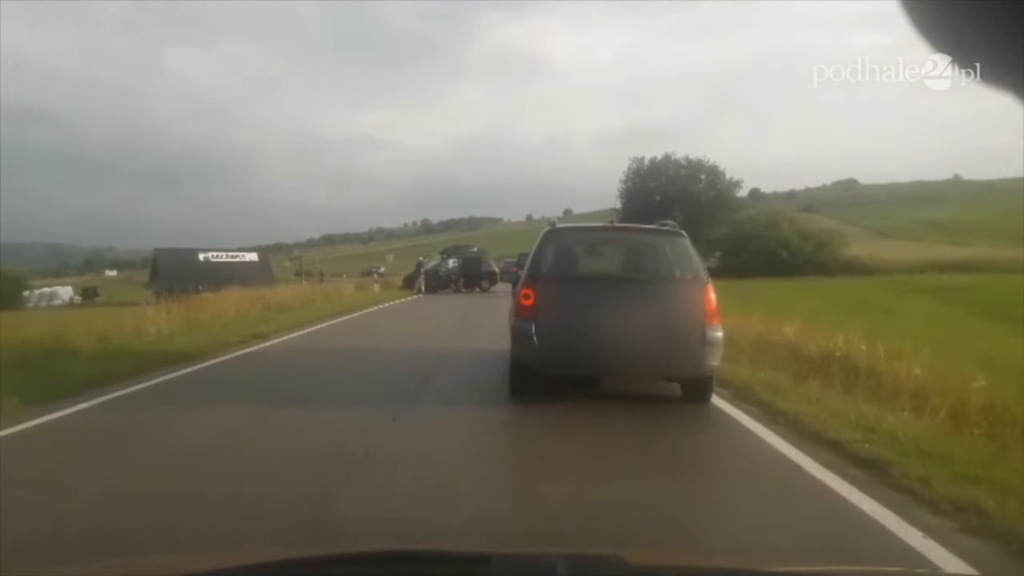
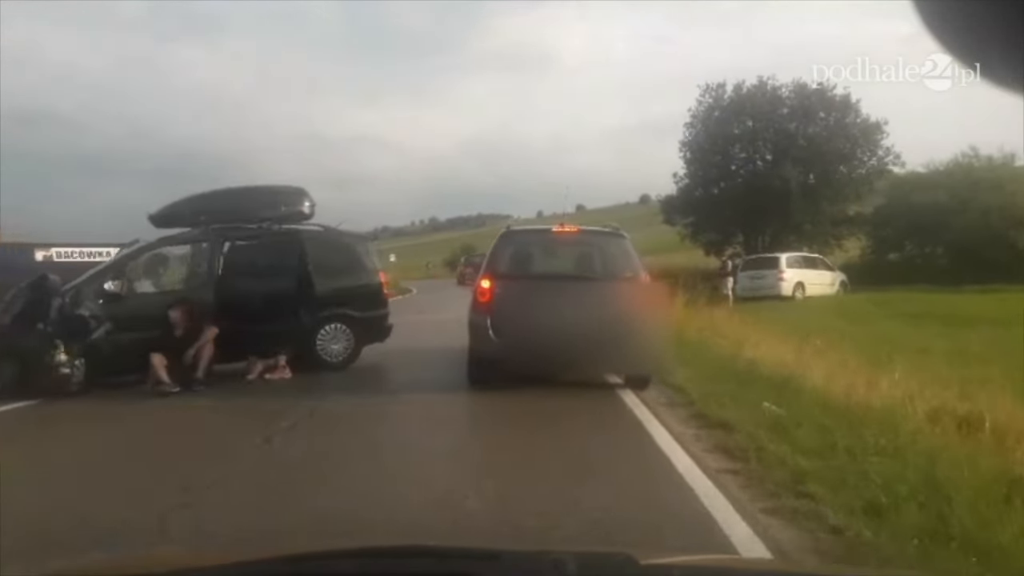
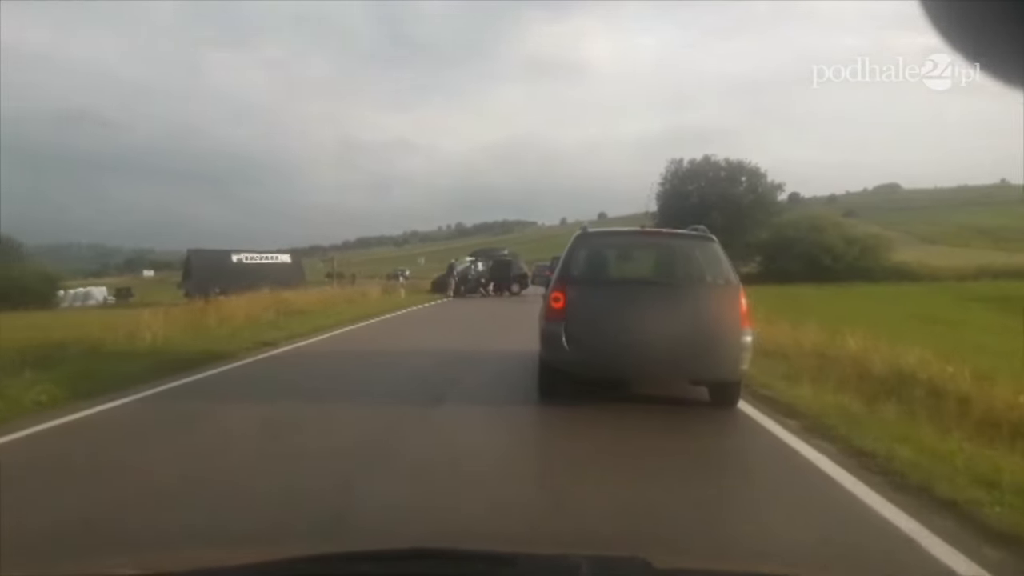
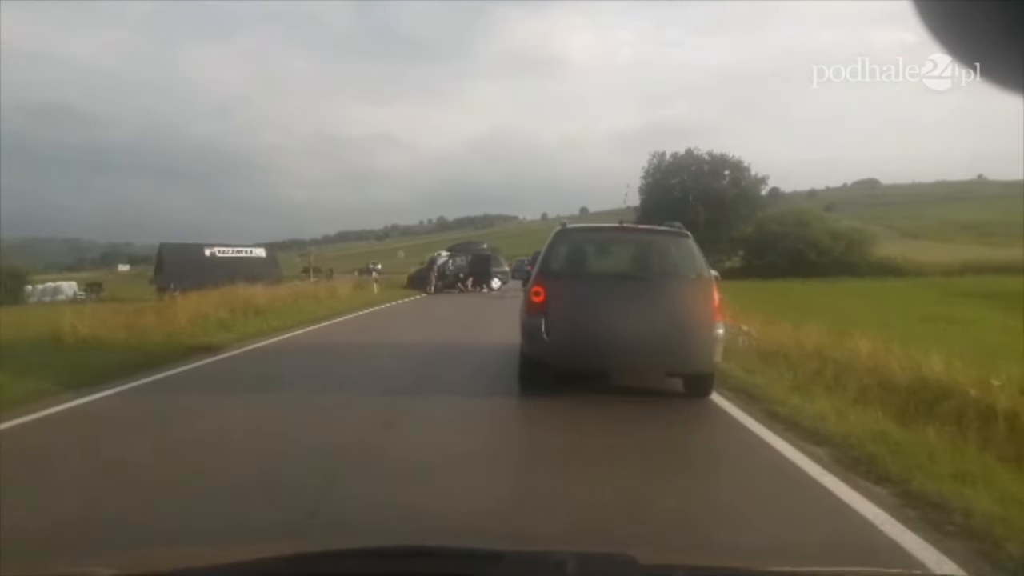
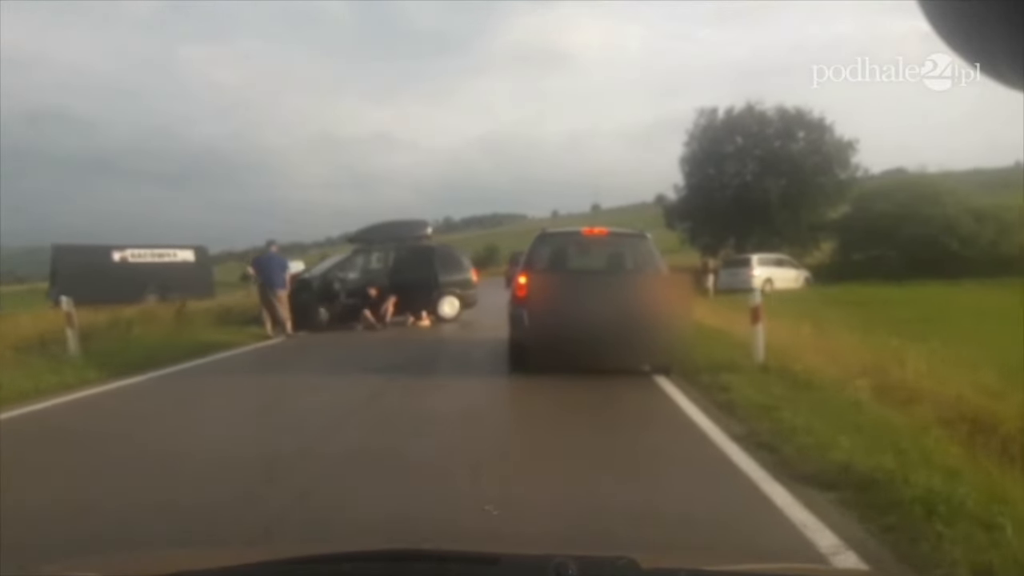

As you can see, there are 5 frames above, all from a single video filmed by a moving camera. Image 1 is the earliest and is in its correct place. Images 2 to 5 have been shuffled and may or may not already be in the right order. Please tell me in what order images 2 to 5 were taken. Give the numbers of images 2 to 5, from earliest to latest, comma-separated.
3, 4, 5, 2
